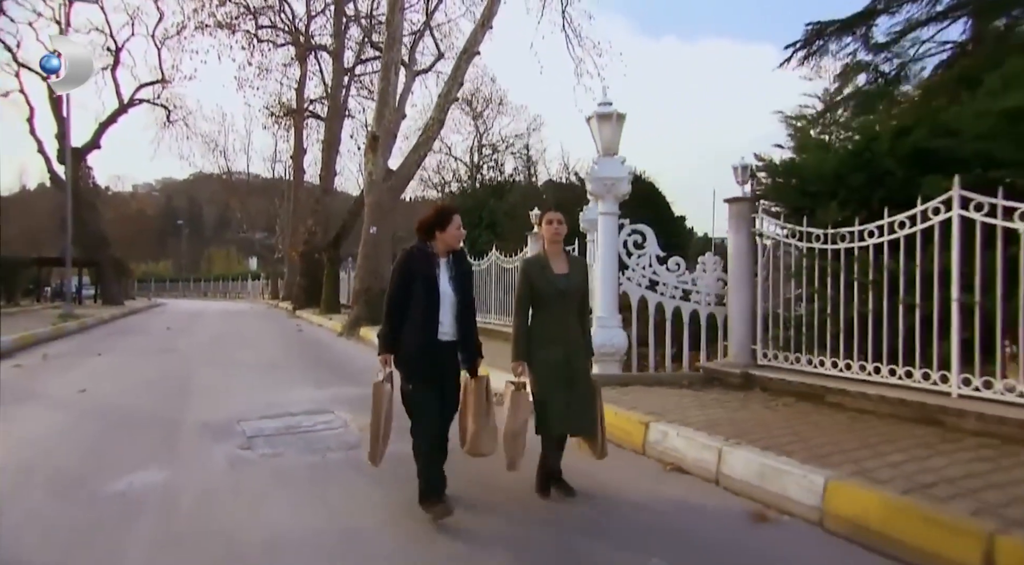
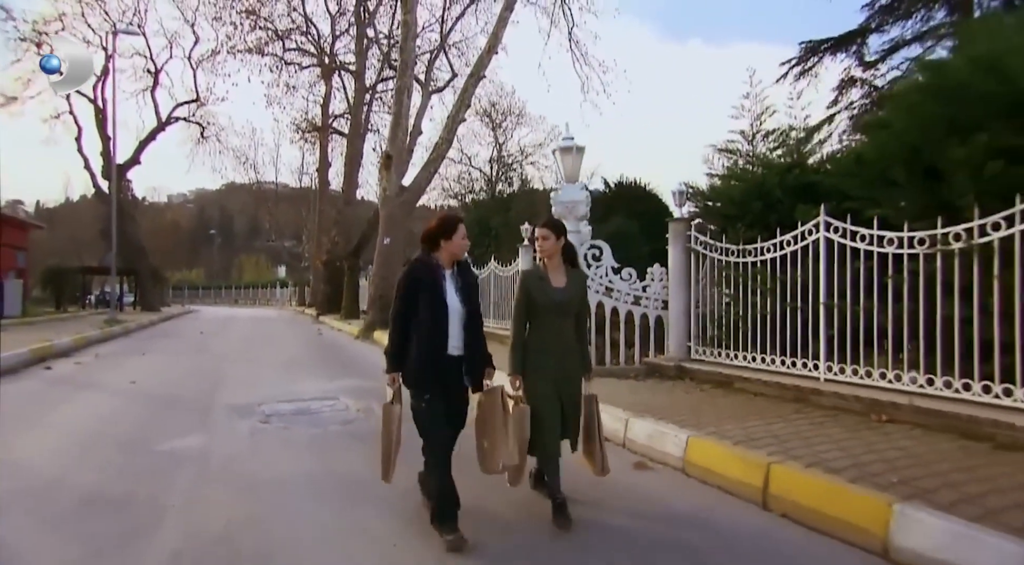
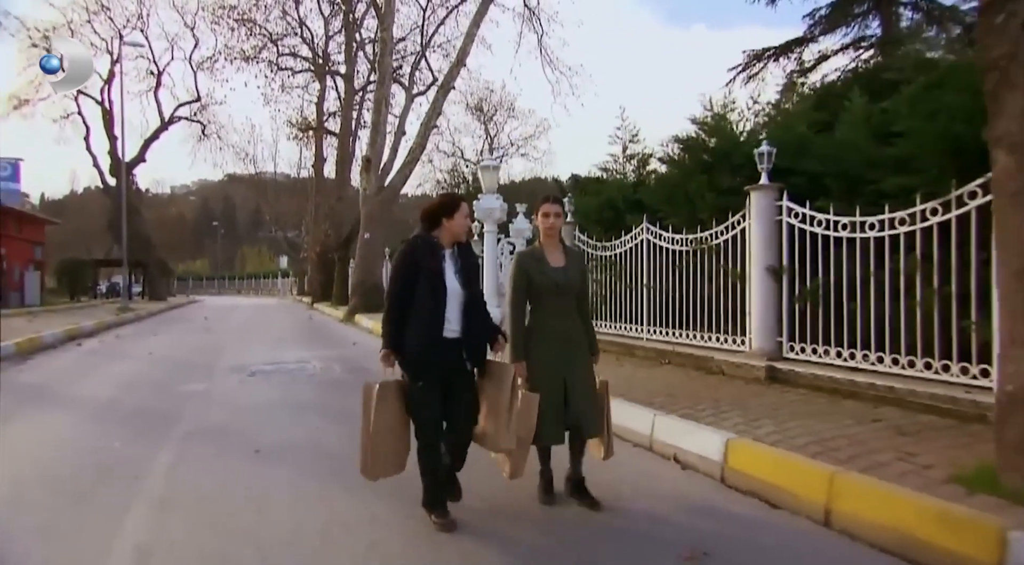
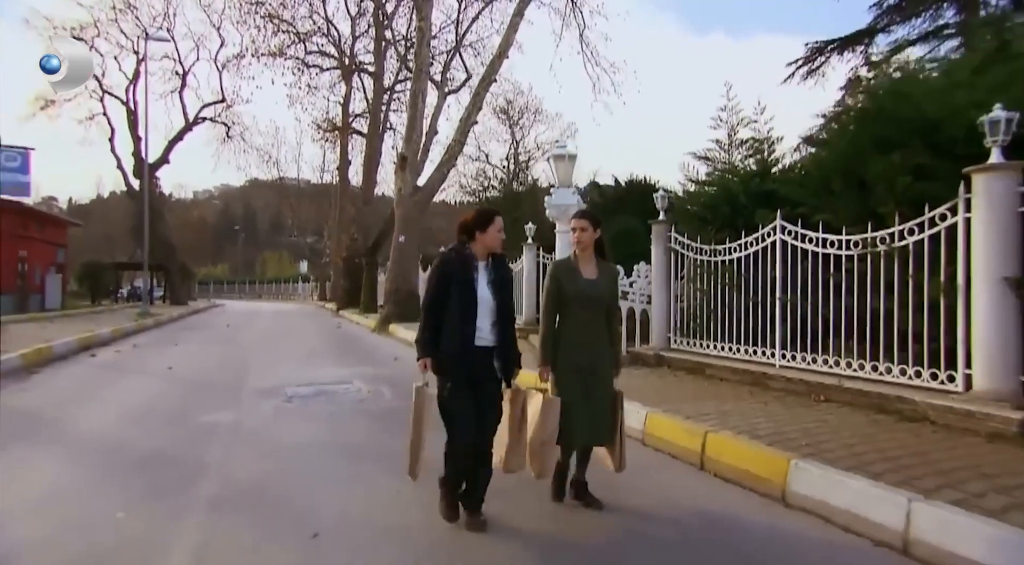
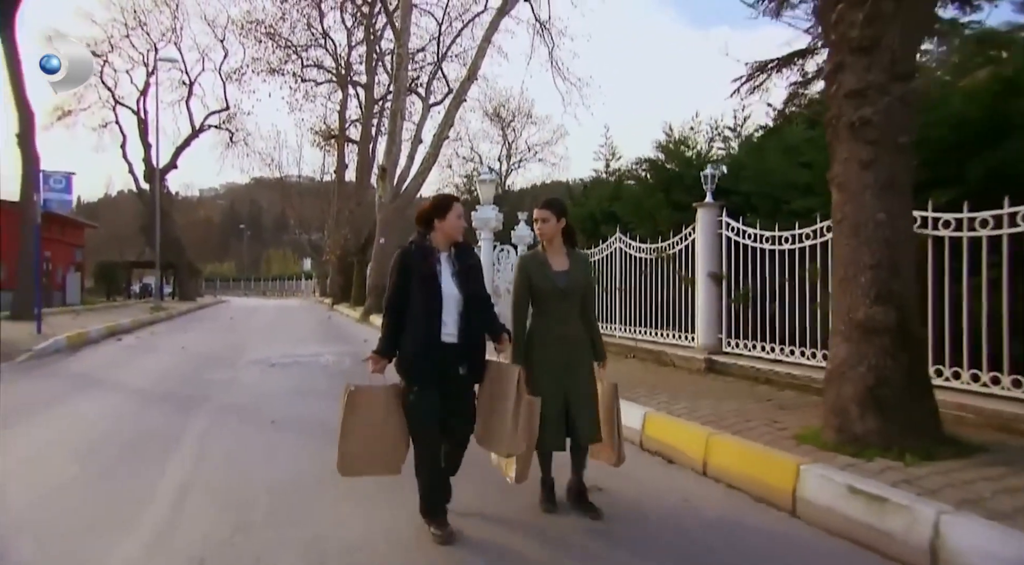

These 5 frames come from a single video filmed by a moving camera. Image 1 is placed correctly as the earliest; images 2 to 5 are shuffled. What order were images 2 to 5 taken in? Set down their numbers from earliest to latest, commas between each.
2, 4, 3, 5
